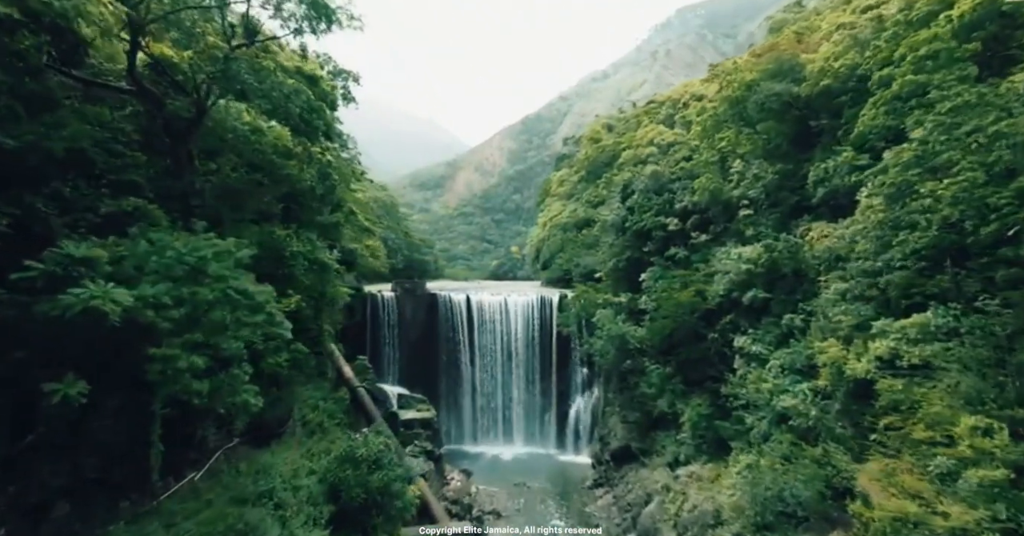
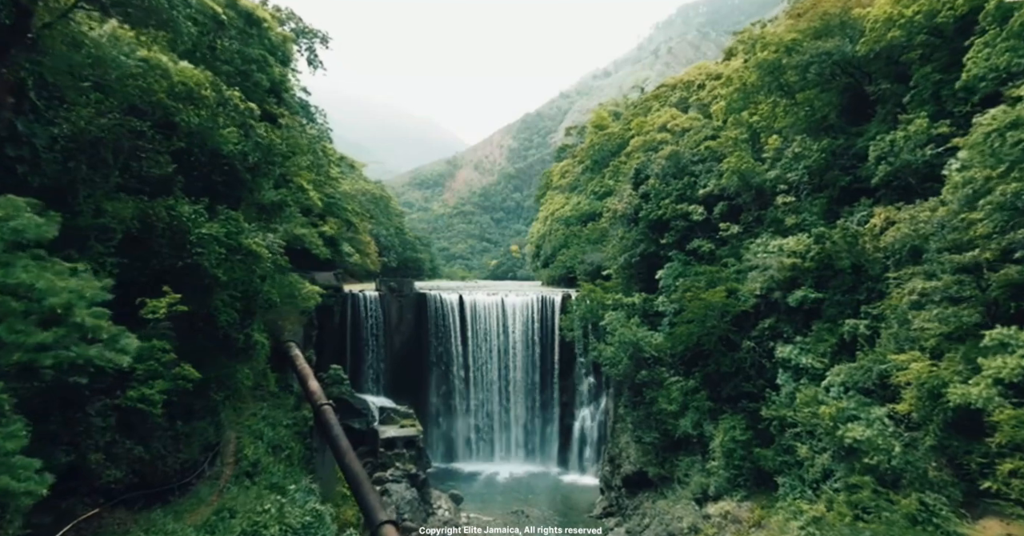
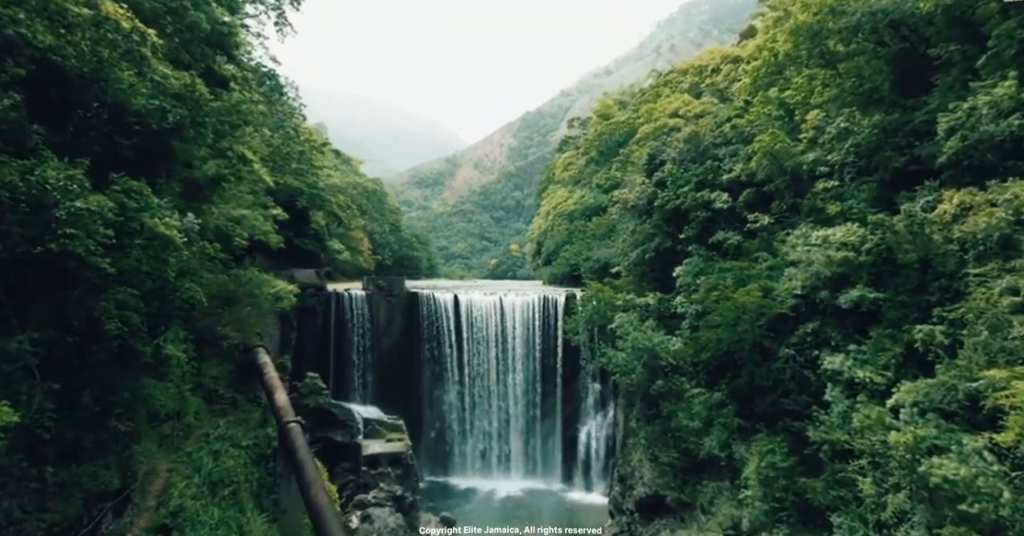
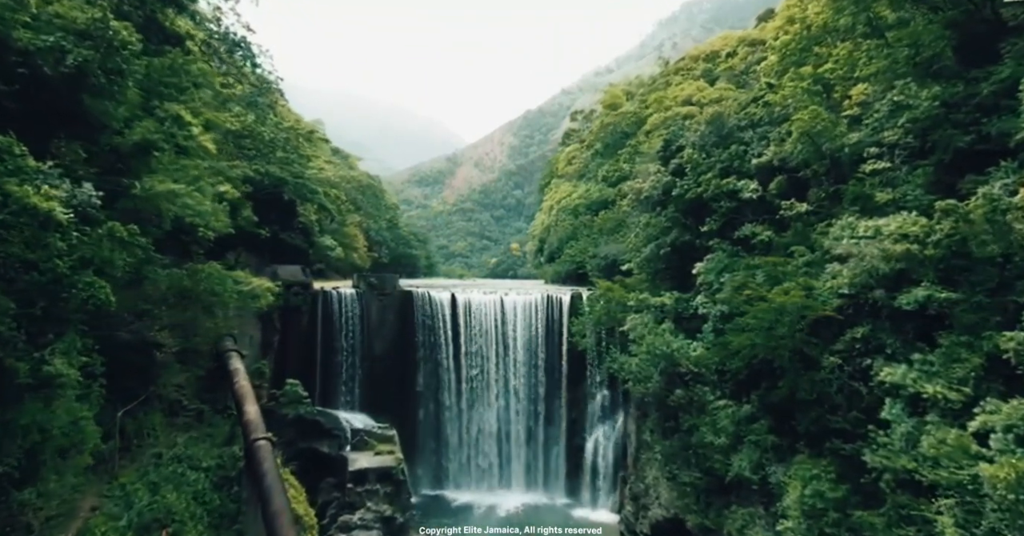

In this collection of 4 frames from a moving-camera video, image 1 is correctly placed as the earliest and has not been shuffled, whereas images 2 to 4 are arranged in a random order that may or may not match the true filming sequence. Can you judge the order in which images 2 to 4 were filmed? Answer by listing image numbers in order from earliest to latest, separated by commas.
2, 3, 4
